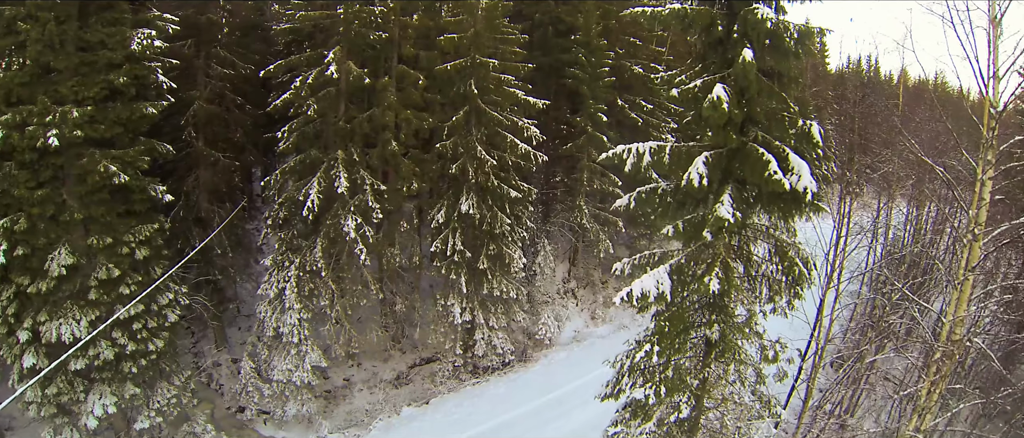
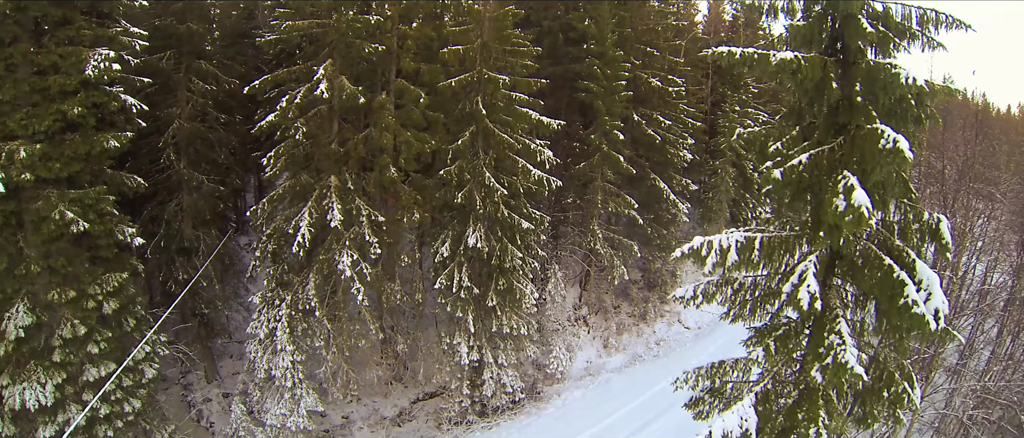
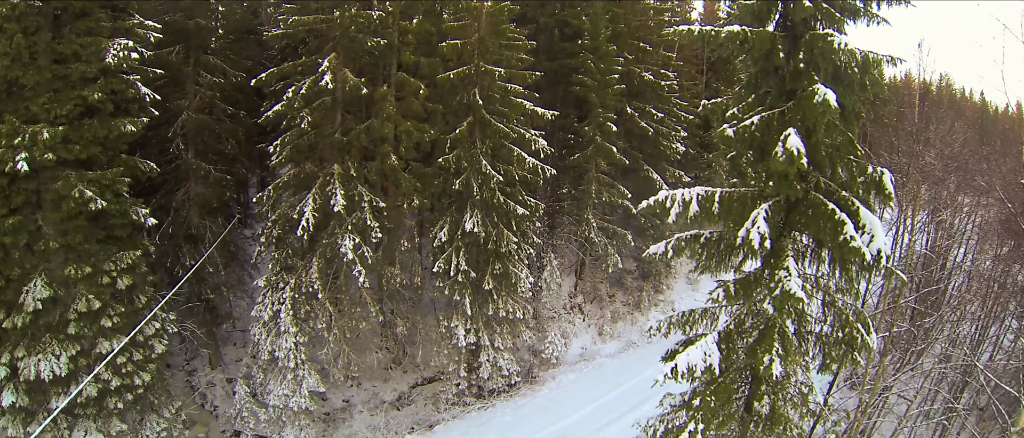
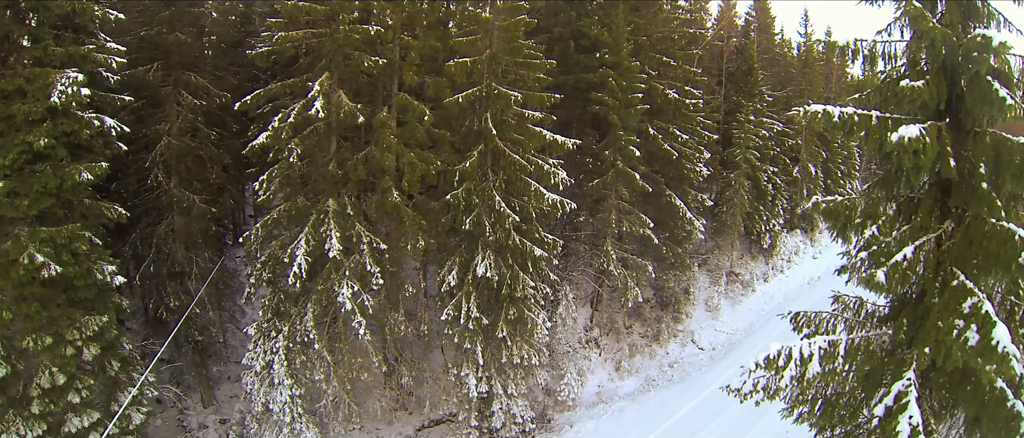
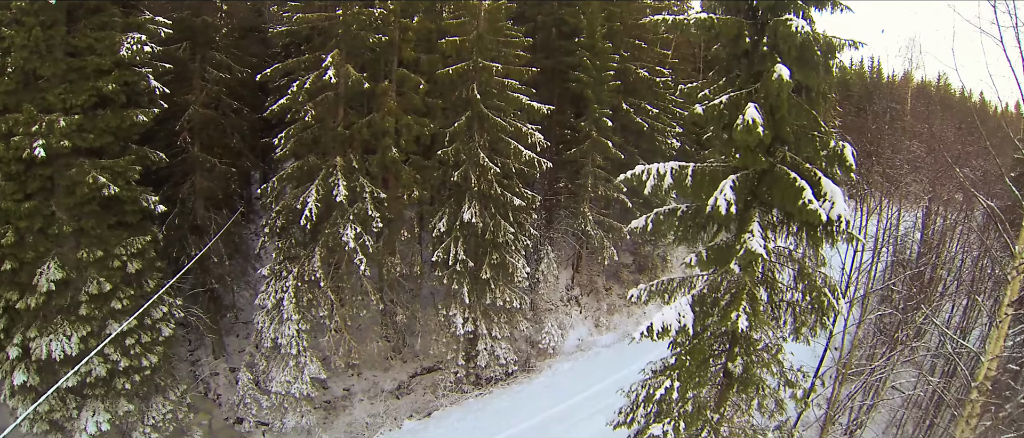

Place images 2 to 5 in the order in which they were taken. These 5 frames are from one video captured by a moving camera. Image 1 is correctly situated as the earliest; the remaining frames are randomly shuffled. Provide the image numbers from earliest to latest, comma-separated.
5, 3, 2, 4
